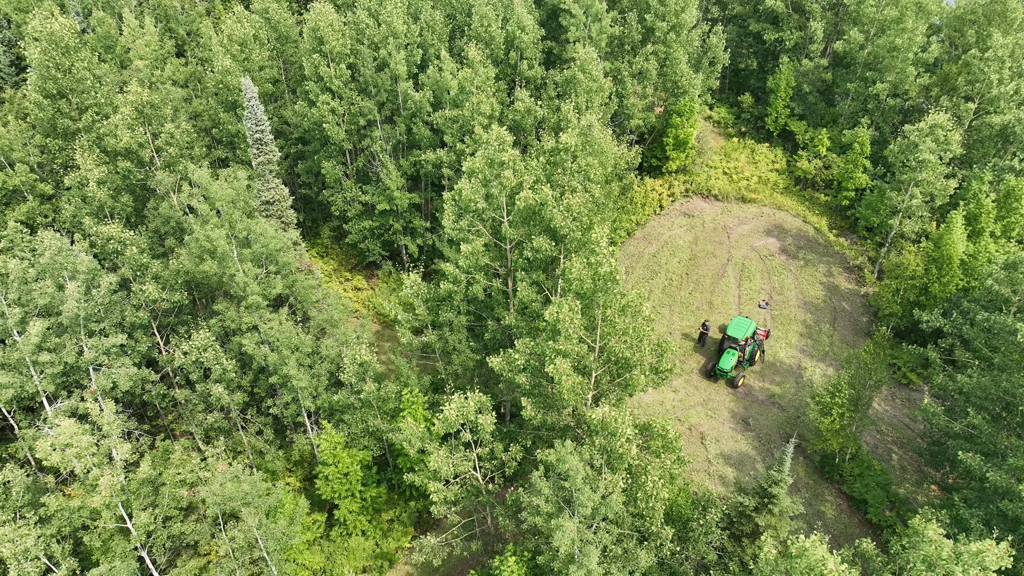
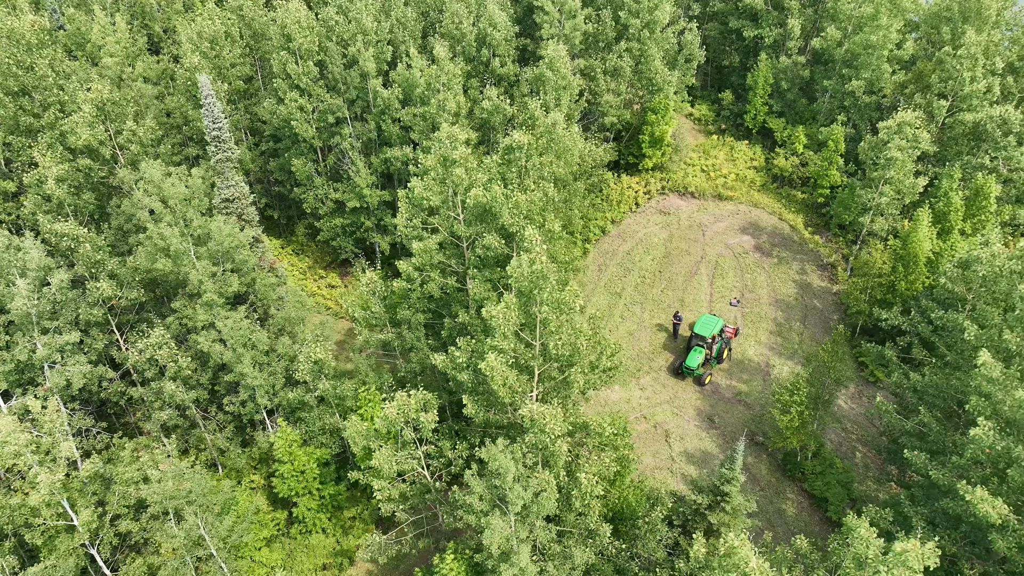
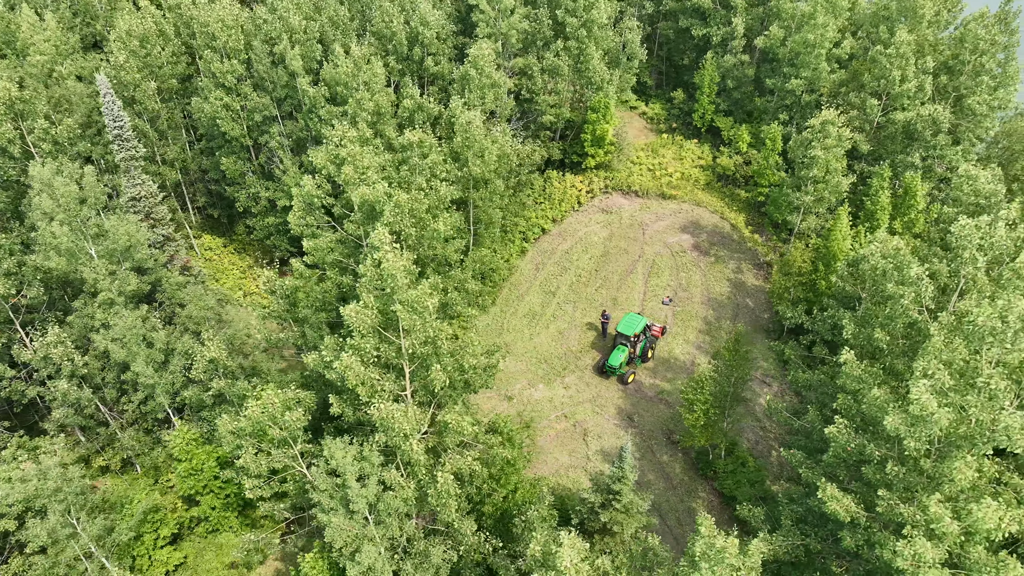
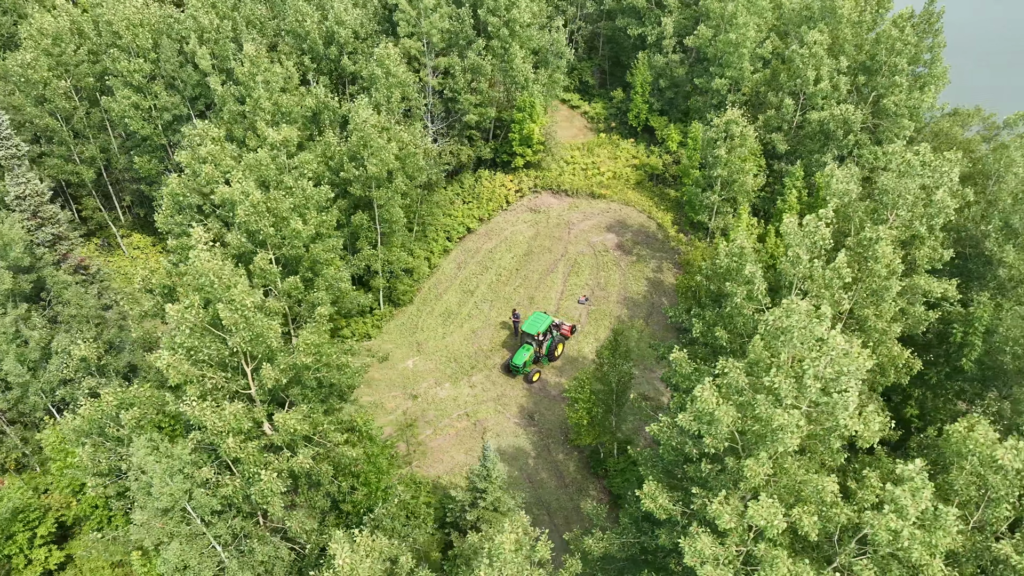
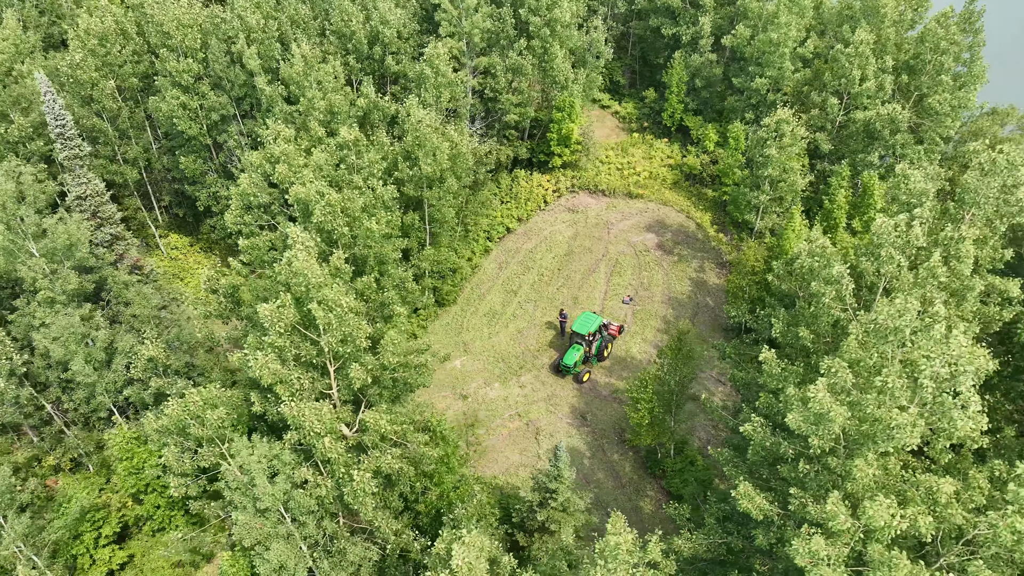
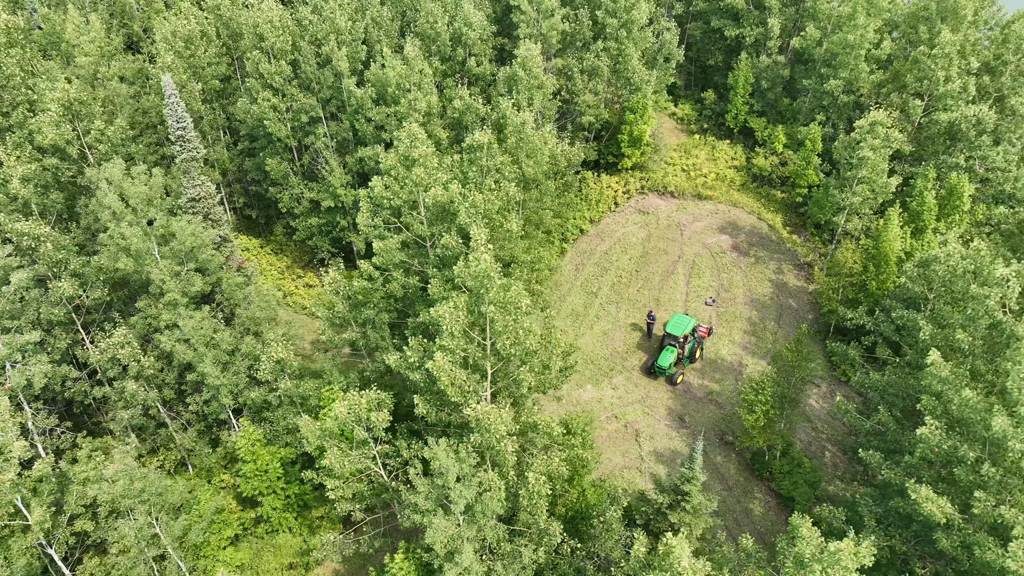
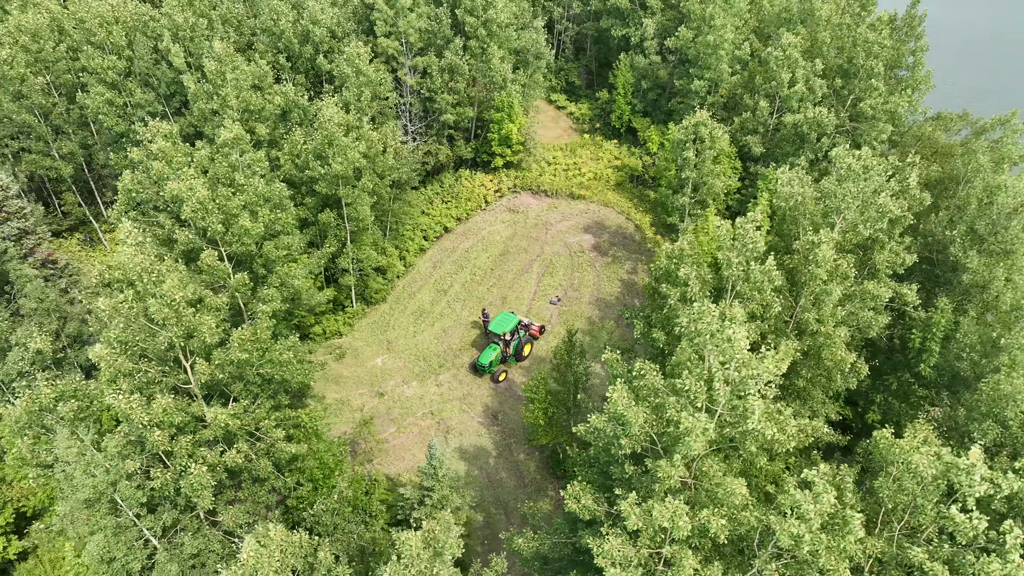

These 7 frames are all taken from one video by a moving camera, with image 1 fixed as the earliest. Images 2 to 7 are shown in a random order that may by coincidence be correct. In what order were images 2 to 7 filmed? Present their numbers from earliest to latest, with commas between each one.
2, 6, 3, 5, 4, 7
